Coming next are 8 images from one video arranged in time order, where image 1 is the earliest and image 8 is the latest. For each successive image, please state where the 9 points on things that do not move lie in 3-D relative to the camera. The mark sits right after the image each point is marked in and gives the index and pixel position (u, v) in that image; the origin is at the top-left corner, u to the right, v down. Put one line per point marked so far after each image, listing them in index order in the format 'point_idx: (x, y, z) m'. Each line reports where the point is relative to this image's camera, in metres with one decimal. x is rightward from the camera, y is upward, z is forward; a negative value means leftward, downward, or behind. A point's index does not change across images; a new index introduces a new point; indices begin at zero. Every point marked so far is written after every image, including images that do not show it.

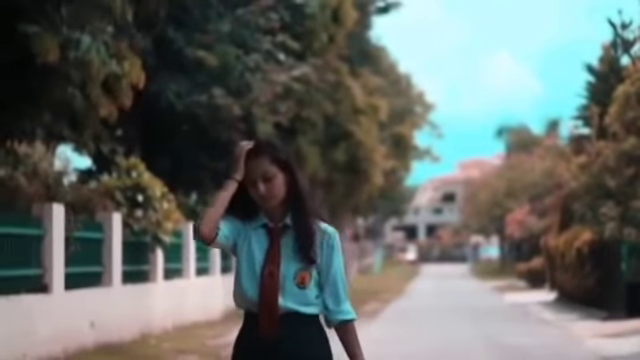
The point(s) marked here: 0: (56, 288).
0: (-2.9, -1.2, +16.1) m
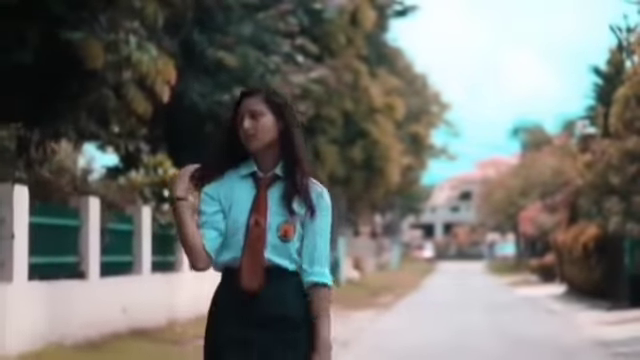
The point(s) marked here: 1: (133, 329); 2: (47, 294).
0: (-2.8, -1.1, +17.5) m
1: (-2.5, -2.0, +19.3) m
2: (-2.9, -1.2, +15.4) m
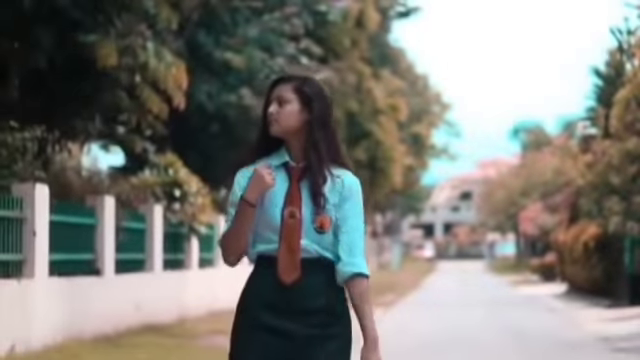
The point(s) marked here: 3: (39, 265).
0: (-2.6, -1.1, +18.0) m
1: (-2.4, -2.0, +19.8) m
2: (-2.8, -1.2, +15.9) m
3: (-2.9, -0.9, +14.9) m
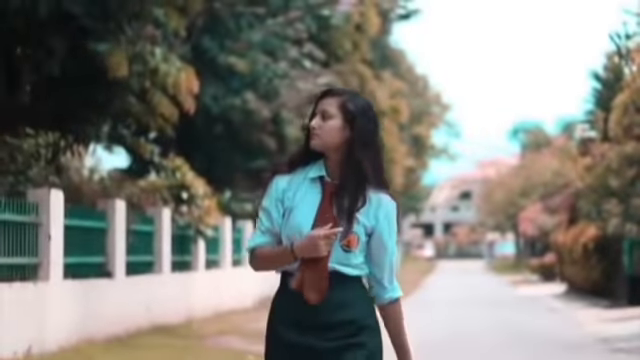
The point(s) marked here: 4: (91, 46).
0: (-2.6, -1.2, +18.5) m
1: (-2.3, -2.0, +20.2) m
2: (-2.7, -1.3, +16.4) m
3: (-2.8, -0.9, +15.4) m
4: (-2.7, +1.6, +16.9) m
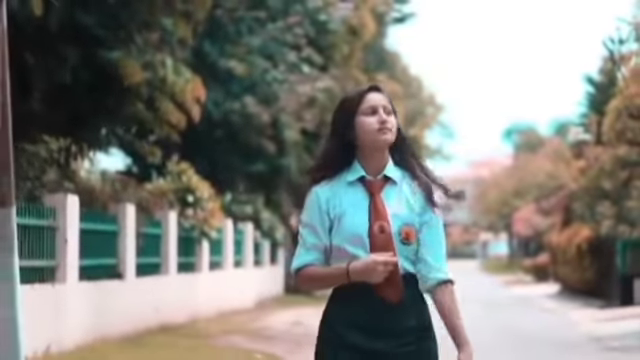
0: (-2.5, -1.3, +19.1) m
1: (-2.3, -2.1, +20.9) m
2: (-2.6, -1.3, +17.0) m
3: (-2.8, -1.0, +16.0) m
4: (-2.6, +1.5, +17.5) m
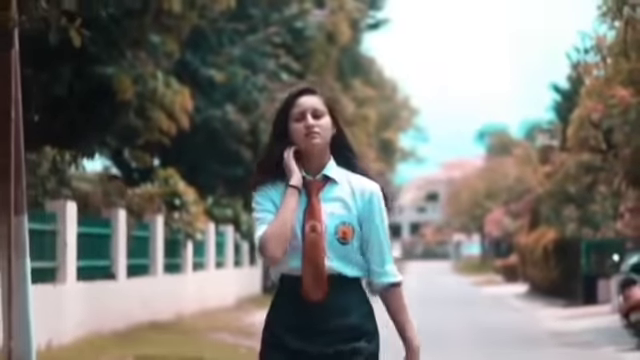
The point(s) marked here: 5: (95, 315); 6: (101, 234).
0: (-2.8, -1.3, +20.4) m
1: (-2.6, -2.2, +22.1) m
2: (-2.9, -1.4, +18.3) m
3: (-3.0, -1.1, +17.3) m
4: (-2.9, +1.4, +18.8) m
5: (-2.9, -1.7, +18.4) m
6: (-3.0, -0.7, +19.5) m
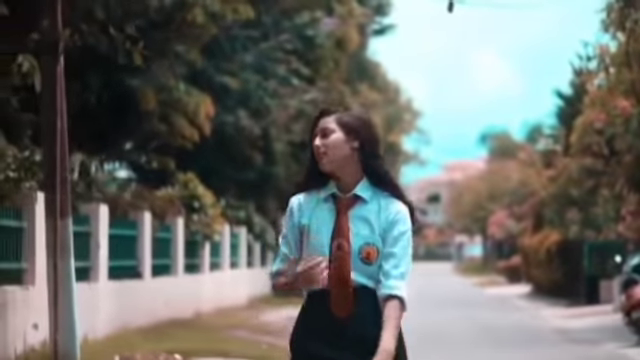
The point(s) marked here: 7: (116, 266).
0: (-2.6, -1.4, +21.3) m
1: (-2.4, -2.2, +23.1) m
2: (-2.7, -1.5, +19.3) m
3: (-2.8, -1.1, +18.3) m
4: (-2.7, +1.4, +19.8) m
5: (-2.6, -1.8, +19.4) m
6: (-2.7, -0.8, +20.5) m
7: (-2.8, -1.2, +19.5) m
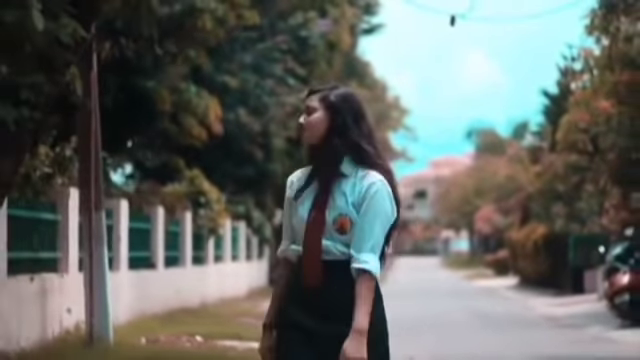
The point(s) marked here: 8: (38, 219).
0: (-2.5, -1.4, +22.7) m
1: (-2.3, -2.2, +24.5) m
2: (-2.6, -1.4, +20.6) m
3: (-2.7, -1.1, +19.6) m
4: (-2.6, +1.4, +21.1) m
5: (-2.6, -1.7, +20.8) m
6: (-2.7, -0.7, +21.9) m
7: (-2.7, -1.1, +20.9) m
8: (-3.1, -0.4, +15.8) m
